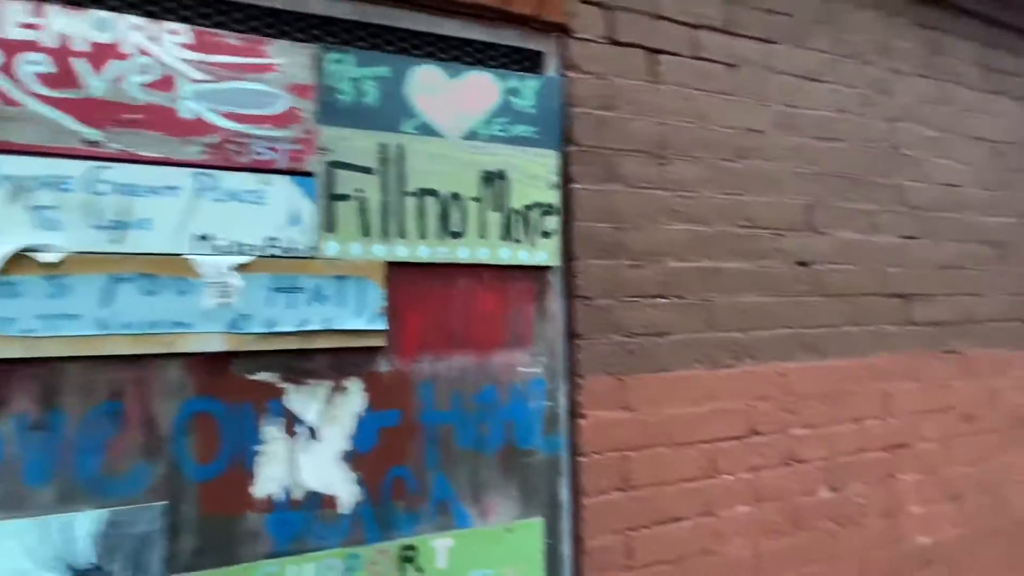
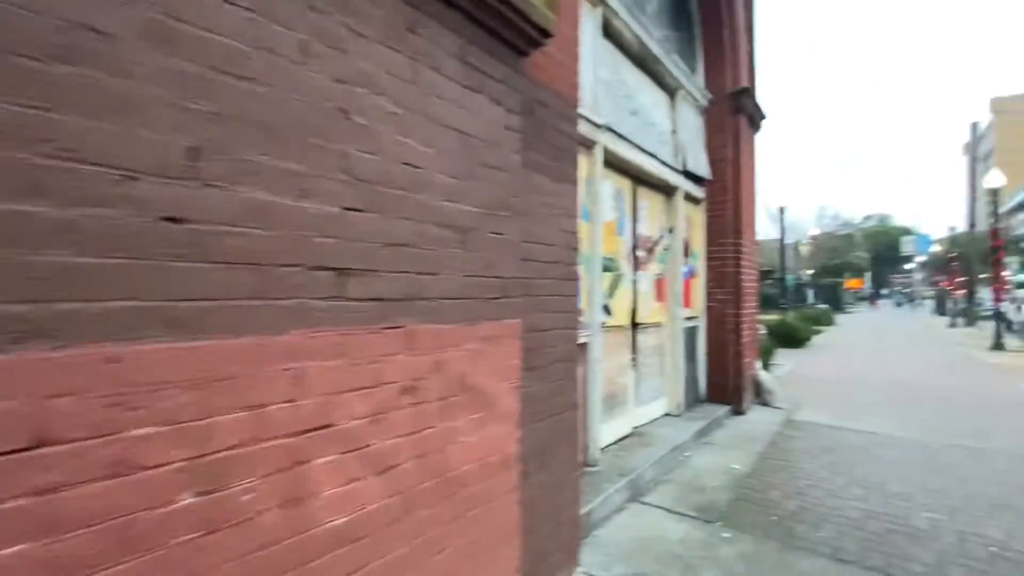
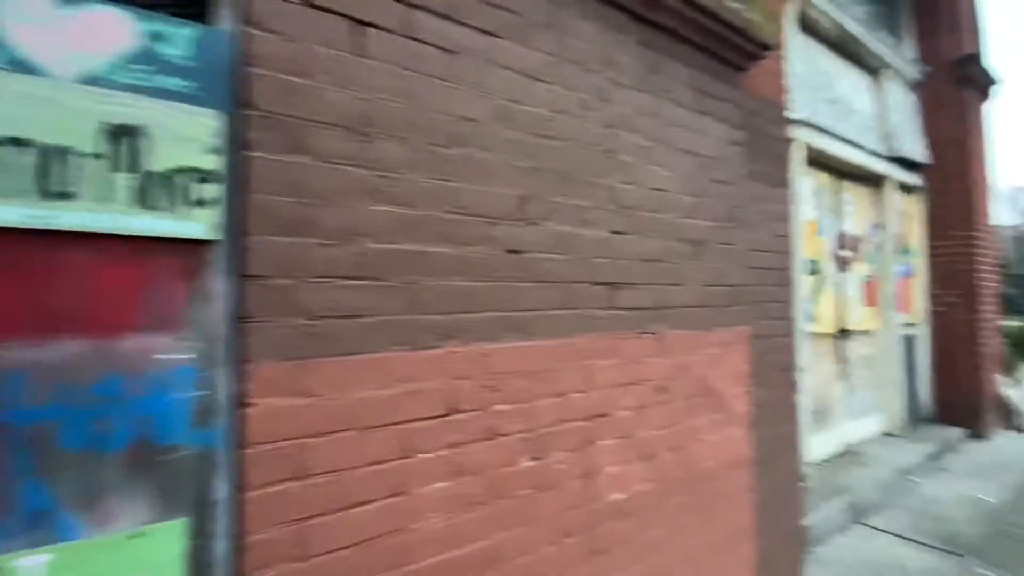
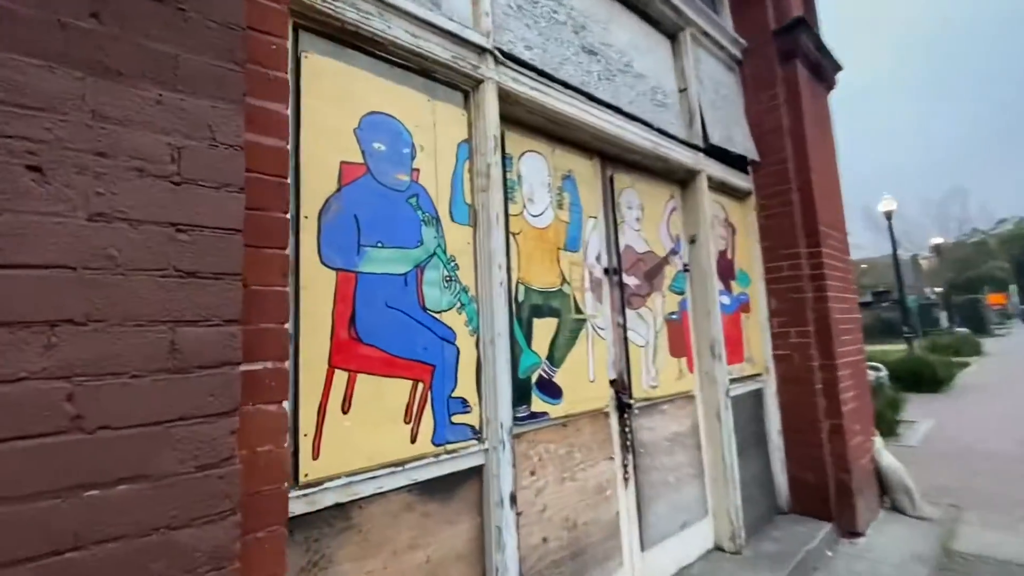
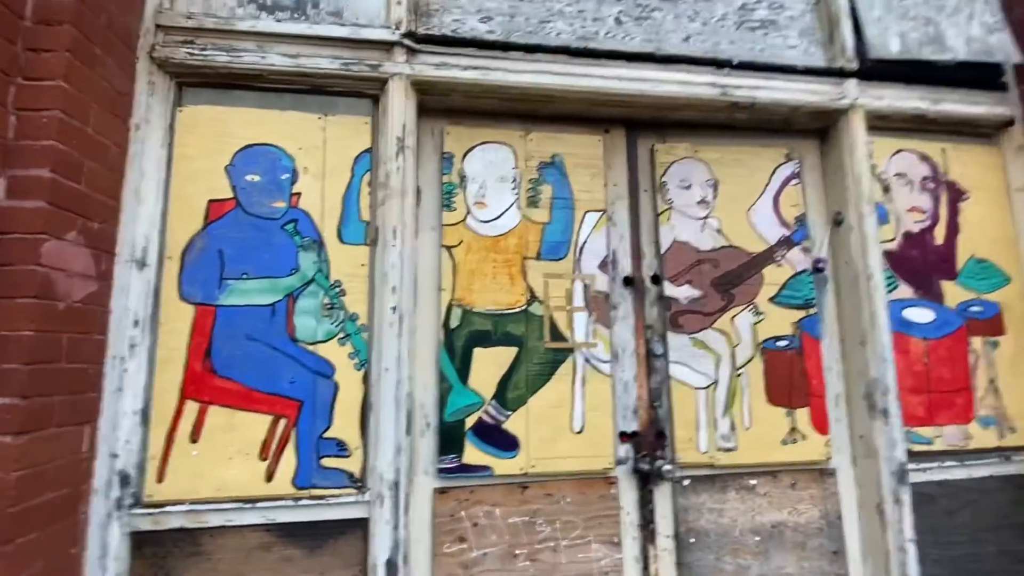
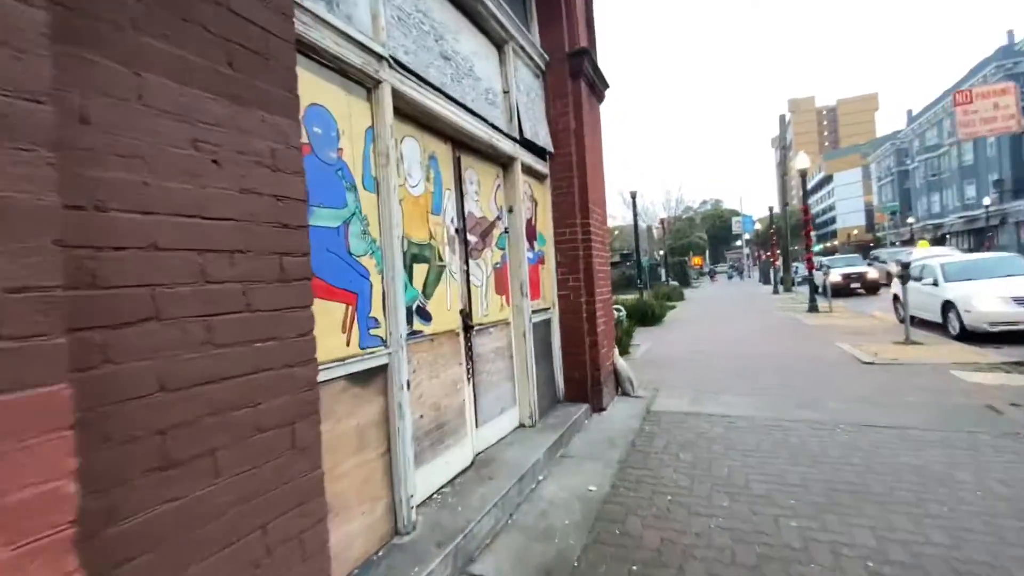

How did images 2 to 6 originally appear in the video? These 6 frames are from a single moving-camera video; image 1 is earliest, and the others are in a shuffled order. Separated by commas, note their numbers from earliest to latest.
3, 2, 6, 4, 5
